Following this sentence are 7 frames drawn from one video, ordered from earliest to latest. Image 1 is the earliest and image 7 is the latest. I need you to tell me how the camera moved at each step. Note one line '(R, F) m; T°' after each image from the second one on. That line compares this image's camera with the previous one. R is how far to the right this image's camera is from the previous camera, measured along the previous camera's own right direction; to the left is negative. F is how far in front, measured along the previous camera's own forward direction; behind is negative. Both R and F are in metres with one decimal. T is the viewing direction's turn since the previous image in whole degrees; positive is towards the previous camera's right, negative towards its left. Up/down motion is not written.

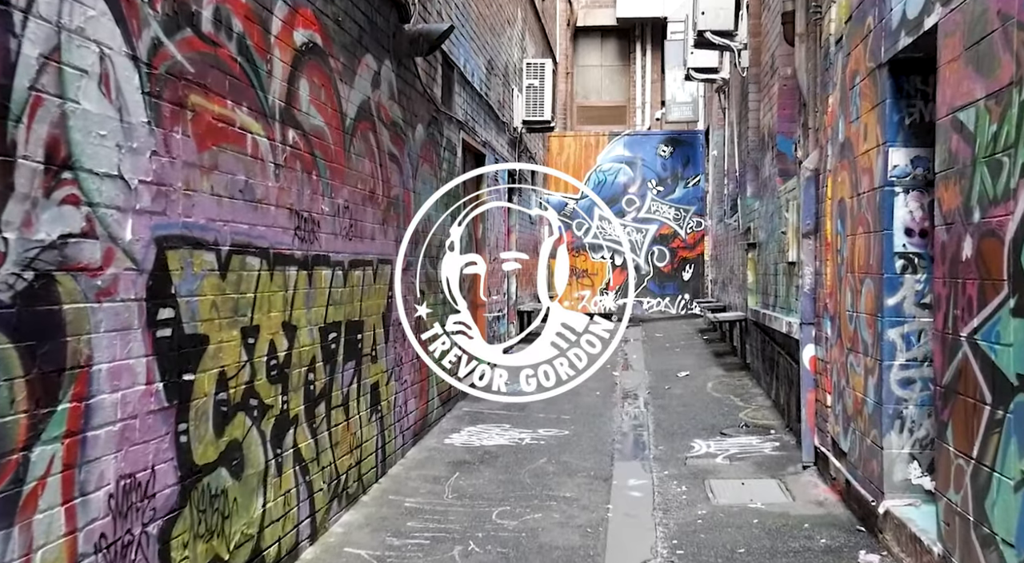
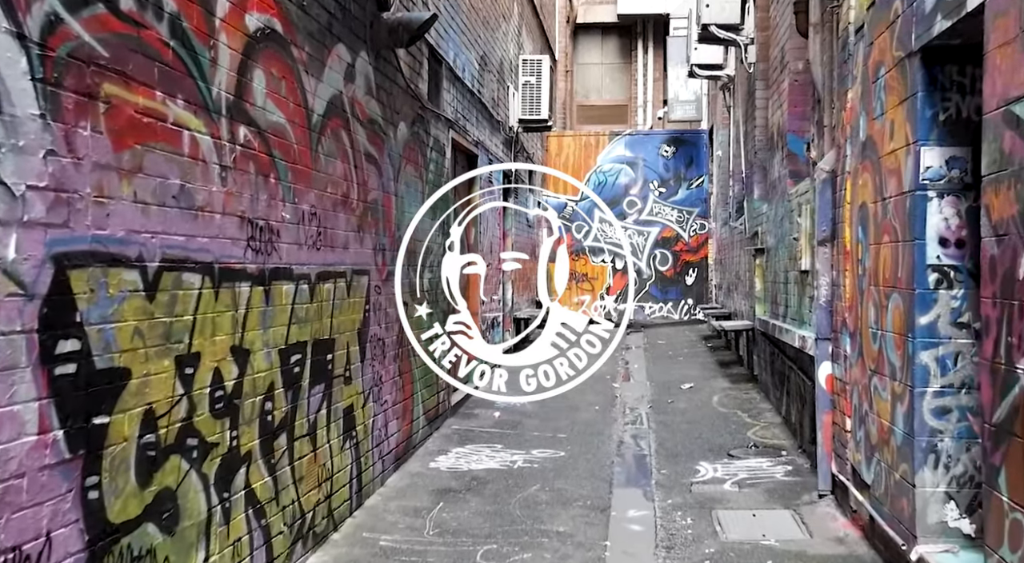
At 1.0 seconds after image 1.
(+0.1, +0.6) m; 0°
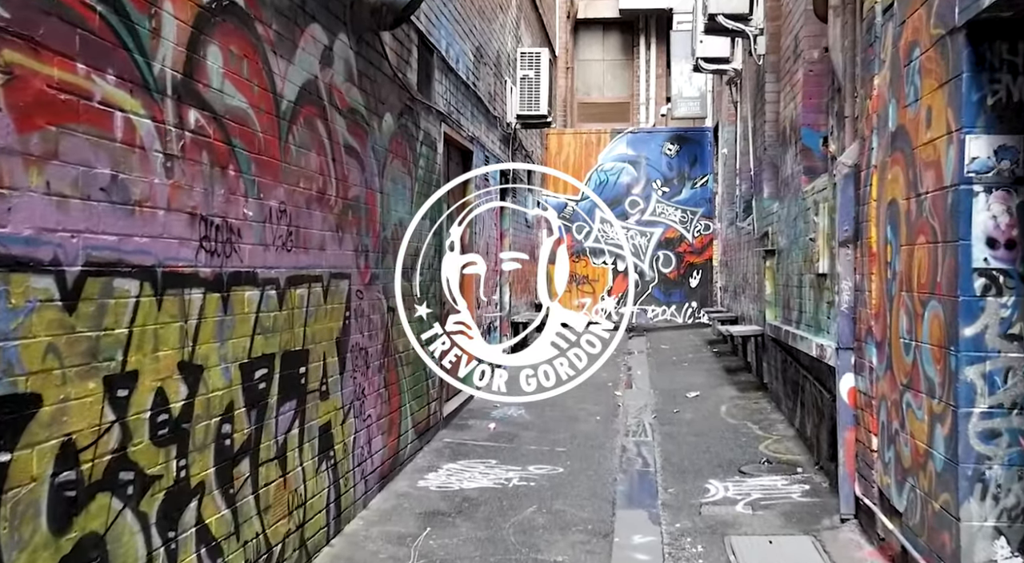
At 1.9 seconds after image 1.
(0.0, +0.5) m; 0°
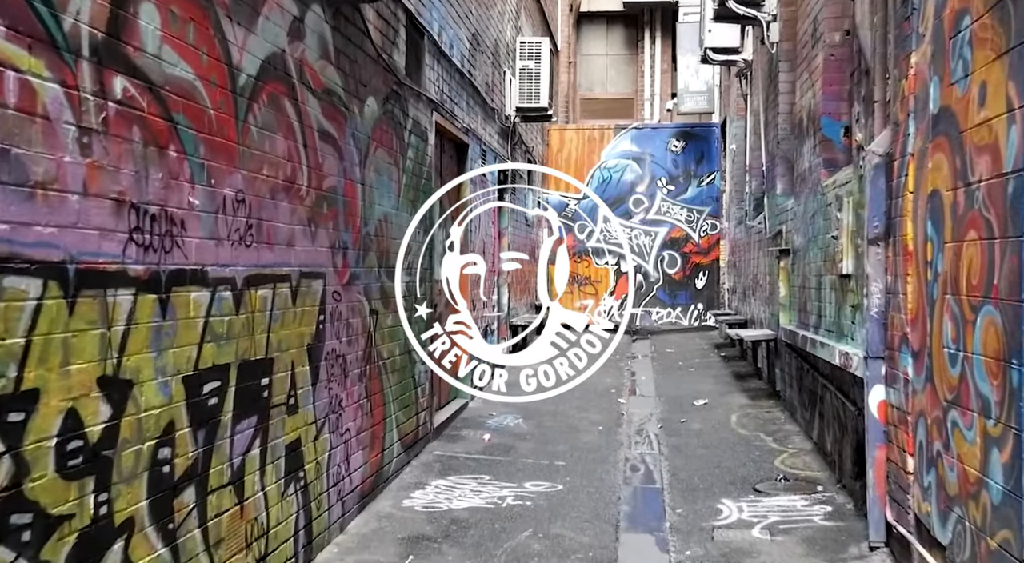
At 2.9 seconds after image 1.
(0.0, +0.6) m; 0°
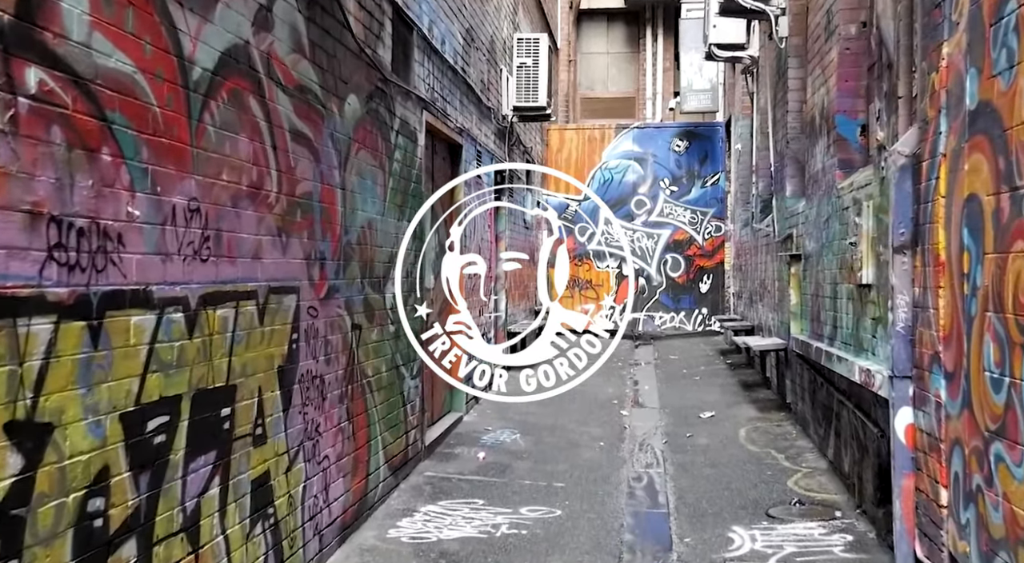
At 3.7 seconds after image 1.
(0.0, +0.4) m; 0°
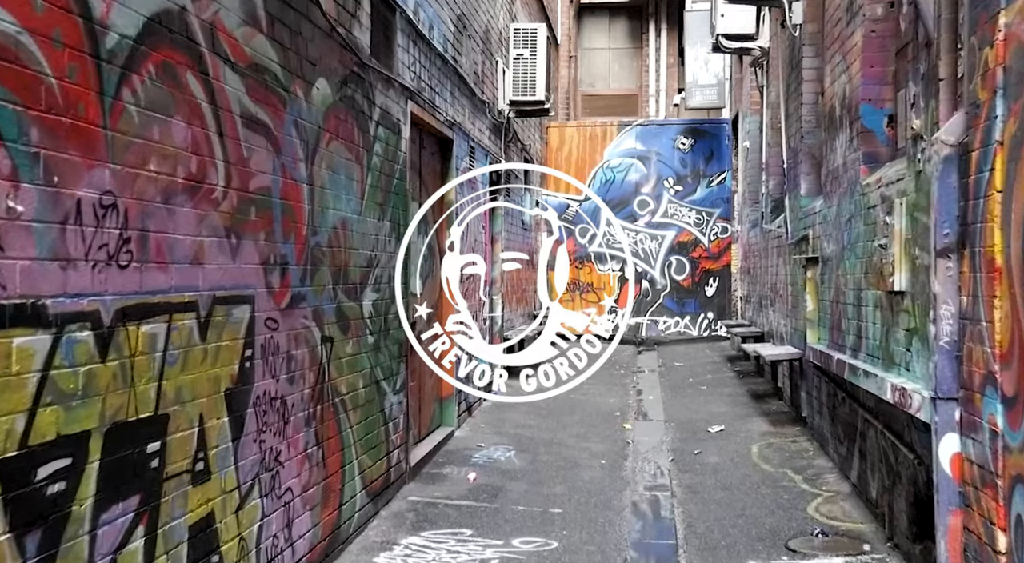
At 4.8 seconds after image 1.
(+0.1, +0.6) m; 0°
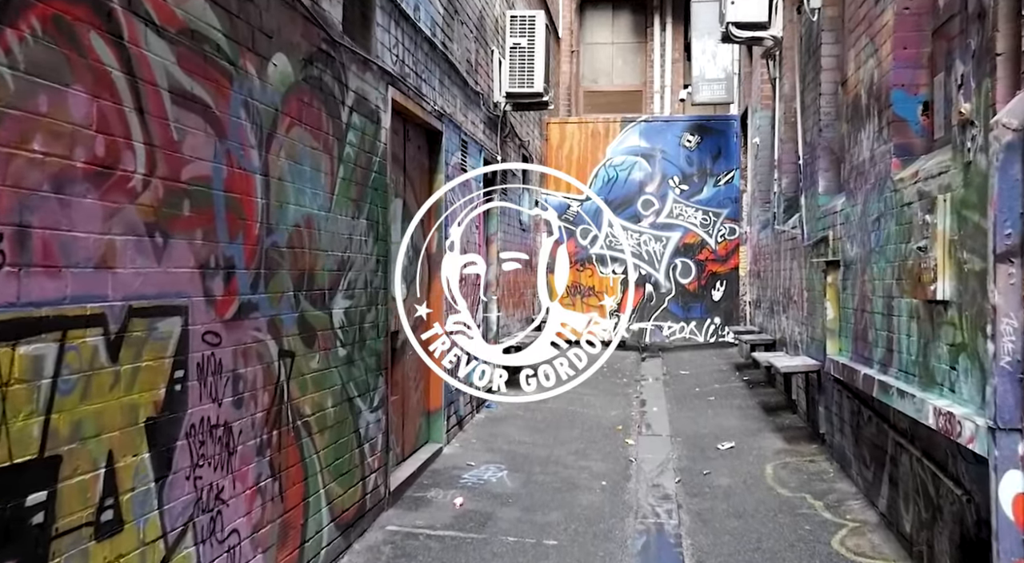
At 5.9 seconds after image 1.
(+0.1, +0.6) m; 0°
